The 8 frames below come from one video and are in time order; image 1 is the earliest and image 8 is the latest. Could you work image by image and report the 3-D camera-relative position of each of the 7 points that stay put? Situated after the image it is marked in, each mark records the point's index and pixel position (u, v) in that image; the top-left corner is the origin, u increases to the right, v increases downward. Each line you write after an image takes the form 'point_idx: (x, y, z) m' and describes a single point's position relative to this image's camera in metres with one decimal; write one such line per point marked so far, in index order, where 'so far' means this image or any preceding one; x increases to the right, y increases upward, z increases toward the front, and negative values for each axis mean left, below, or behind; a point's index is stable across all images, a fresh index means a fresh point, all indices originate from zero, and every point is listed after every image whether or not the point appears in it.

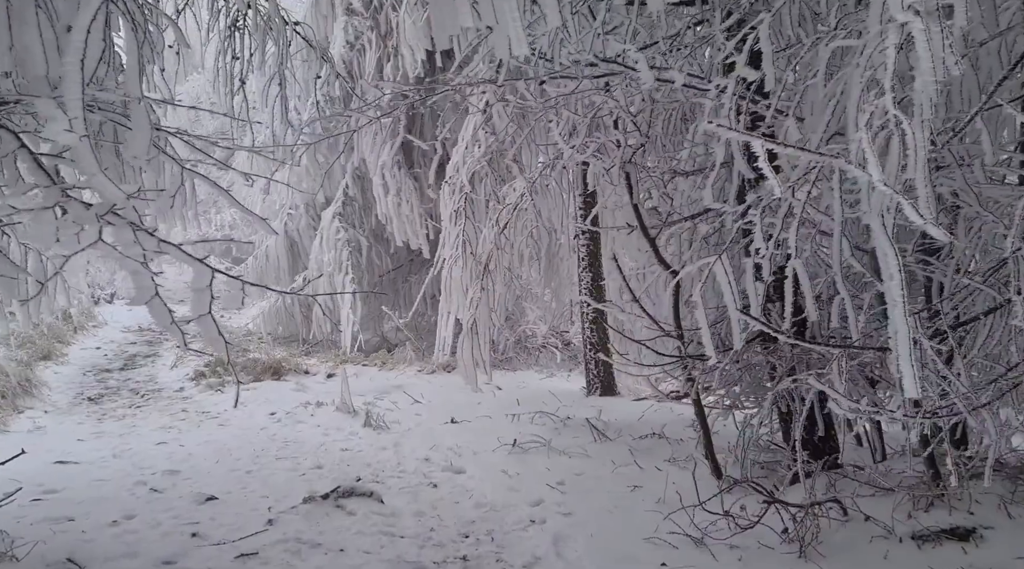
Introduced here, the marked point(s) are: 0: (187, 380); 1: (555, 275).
0: (-3.6, -1.1, +9.5) m
1: (+0.5, +0.1, +9.8) m
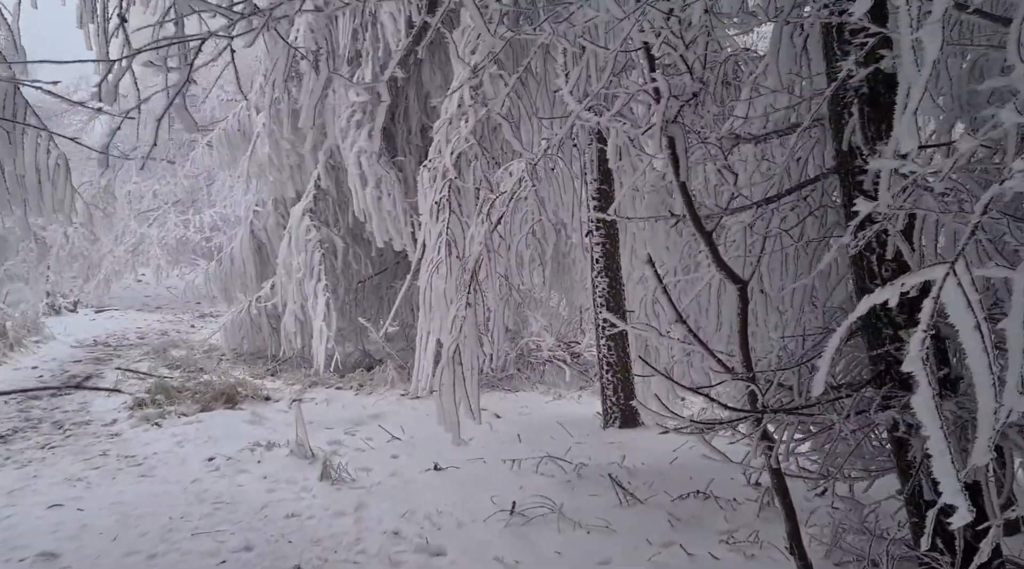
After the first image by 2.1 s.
0: (-3.6, -1.2, +8.0) m
1: (+0.5, 0.0, +8.2) m
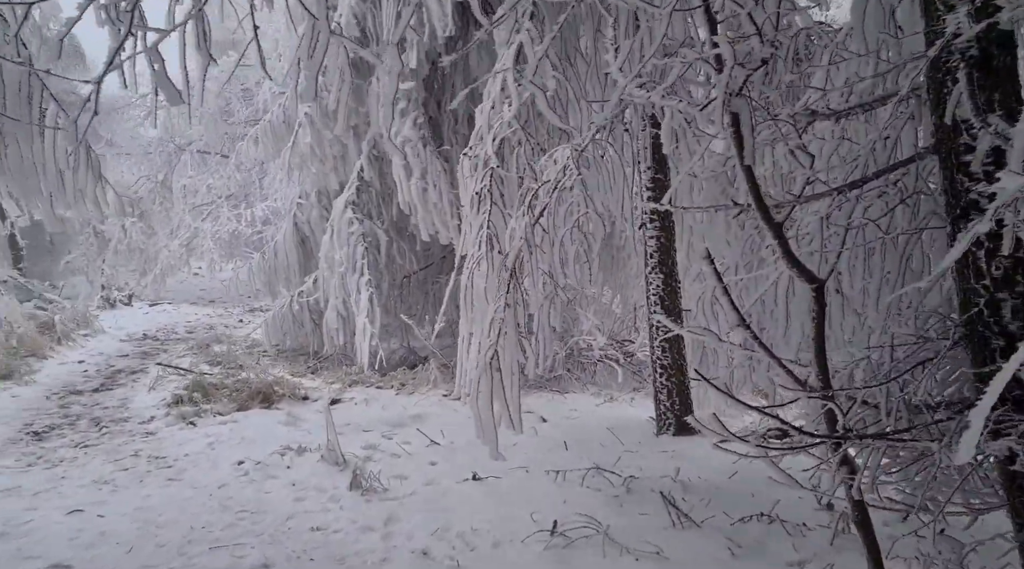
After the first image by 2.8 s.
0: (-3.2, -1.1, +7.8) m
1: (+0.9, +0.1, +7.7) m
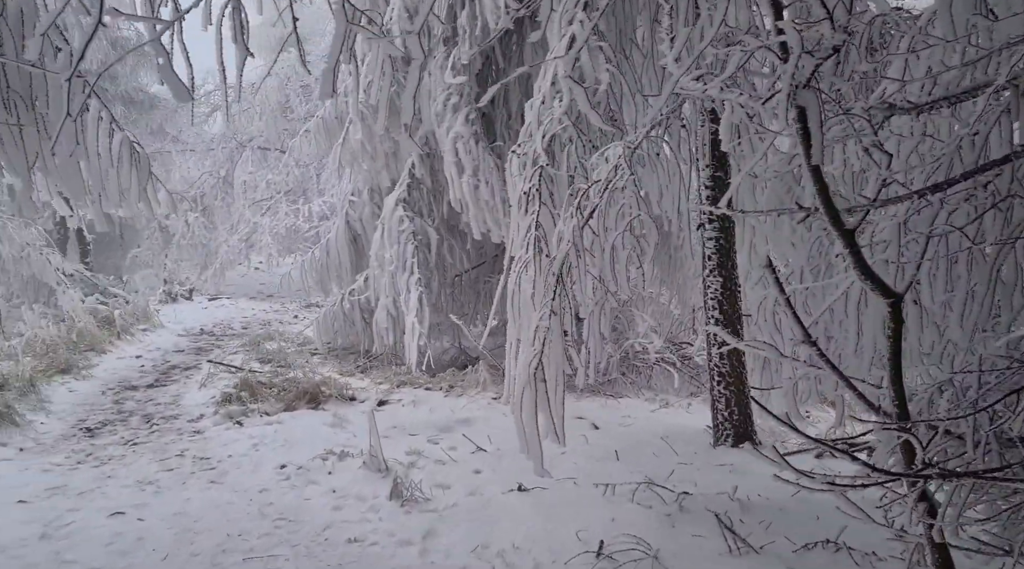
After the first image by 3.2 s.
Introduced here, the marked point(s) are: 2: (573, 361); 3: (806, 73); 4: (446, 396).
0: (-2.8, -1.1, +7.7) m
1: (+1.4, 0.0, +7.4) m
2: (+0.3, -0.4, +4.8) m
3: (+1.0, +0.7, +2.8) m
4: (-0.6, -1.0, +8.0) m
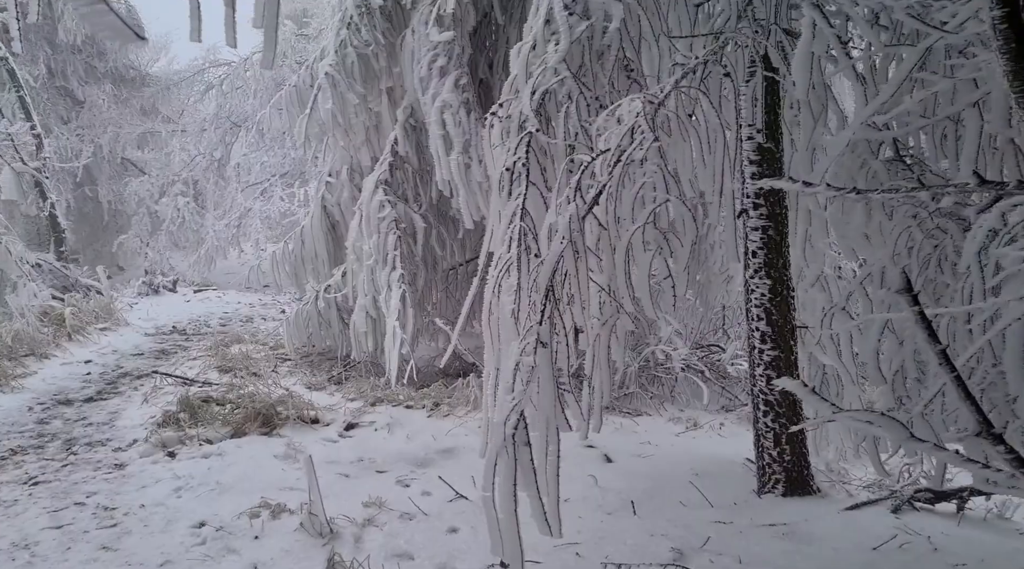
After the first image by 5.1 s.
0: (-2.8, -1.1, +6.5) m
1: (+1.3, +0.1, +6.0) m
2: (+0.2, -0.5, +3.4) m
3: (+0.8, +0.6, +1.4) m
4: (-0.6, -1.0, +6.6) m
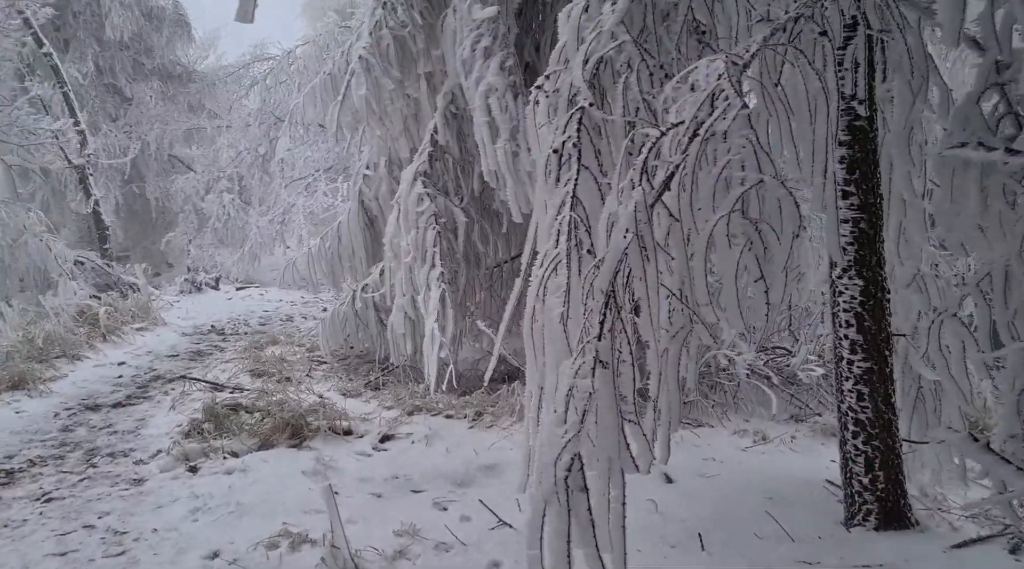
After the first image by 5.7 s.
0: (-2.4, -1.1, +6.1) m
1: (+1.7, +0.1, +5.4) m
2: (+0.4, -0.5, +2.8) m
3: (+0.9, +0.6, +0.7) m
4: (-0.3, -1.0, +6.1) m
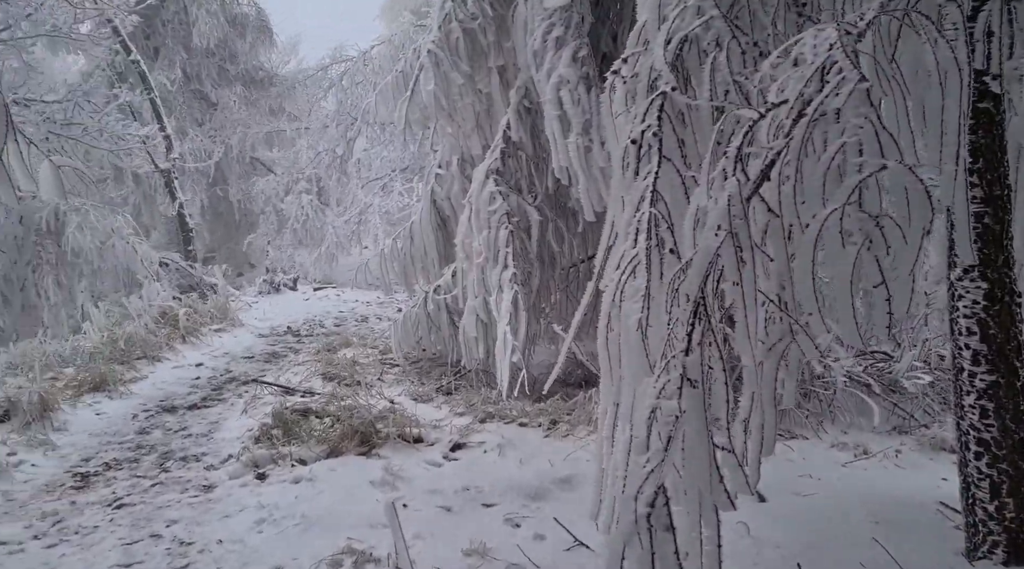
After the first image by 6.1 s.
0: (-1.9, -1.1, +6.0) m
1: (+2.1, 0.0, +4.9) m
2: (+0.6, -0.5, +2.5) m
3: (+0.9, +0.6, +0.4) m
4: (+0.2, -1.0, +5.8) m
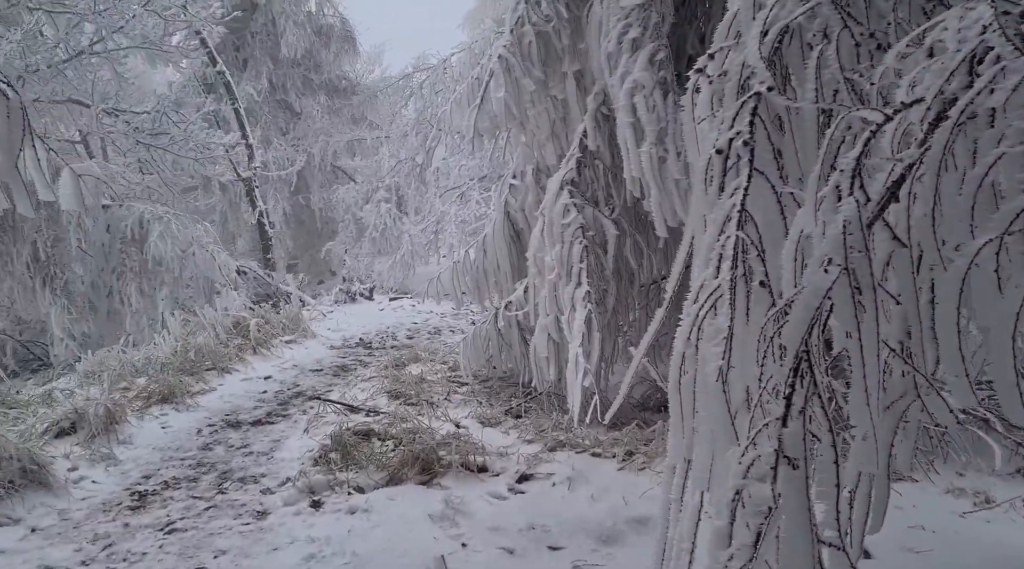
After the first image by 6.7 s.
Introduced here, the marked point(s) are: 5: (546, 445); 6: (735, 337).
0: (-1.4, -1.2, +5.7) m
1: (+2.5, -0.1, +4.3) m
2: (+0.8, -0.6, +2.0) m
3: (+0.8, +0.5, -0.1) m
4: (+0.7, -1.2, +5.4) m
5: (+0.2, -1.1, +5.8) m
6: (+0.7, -0.1, +2.2) m
